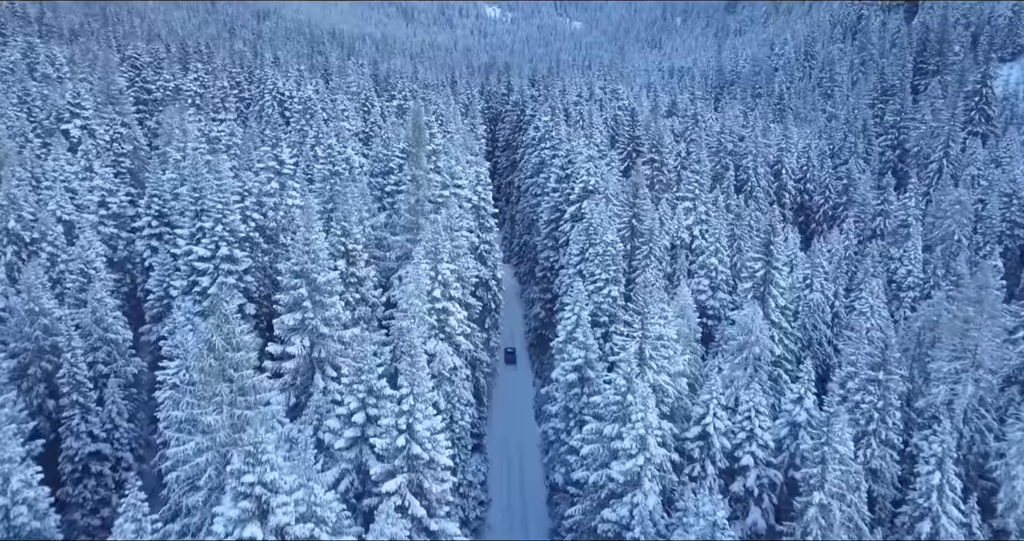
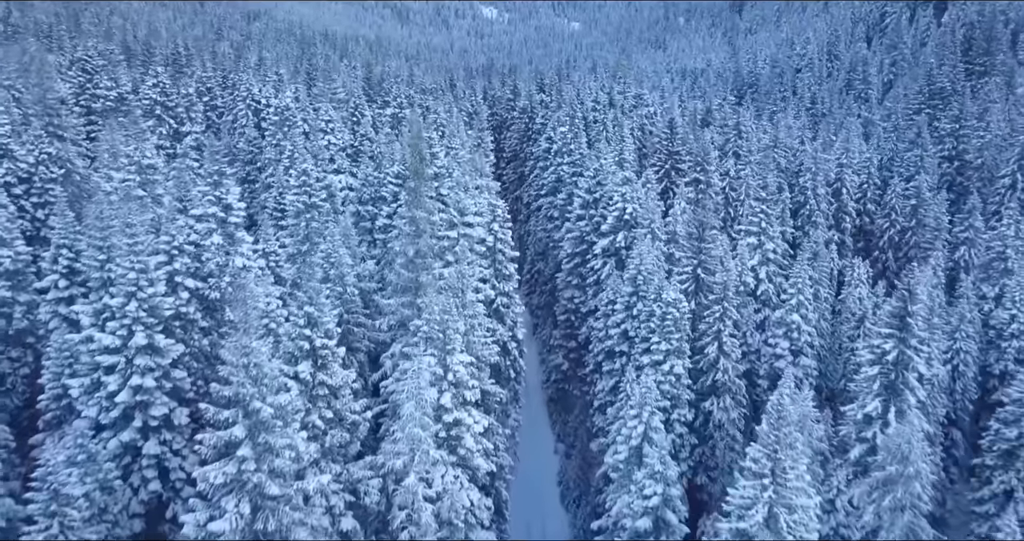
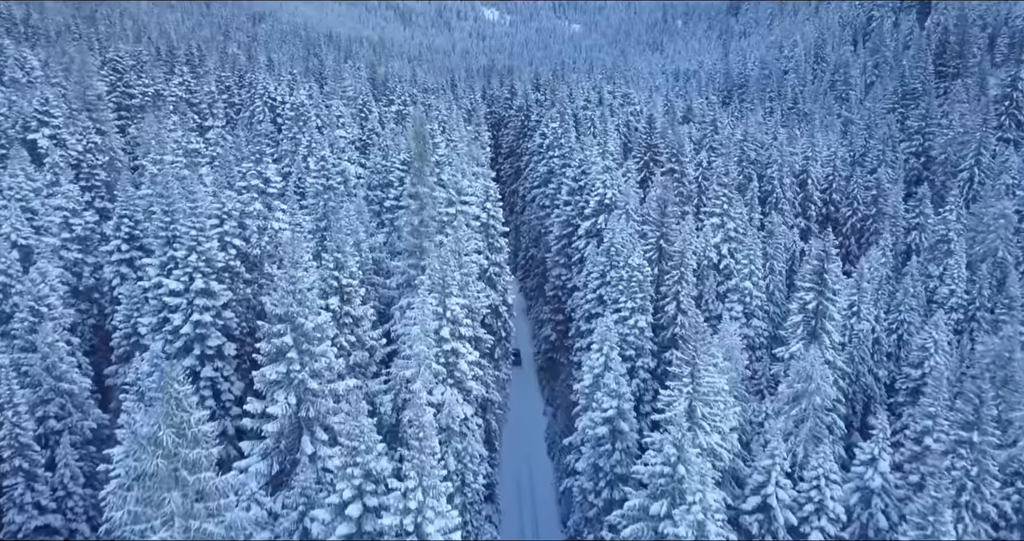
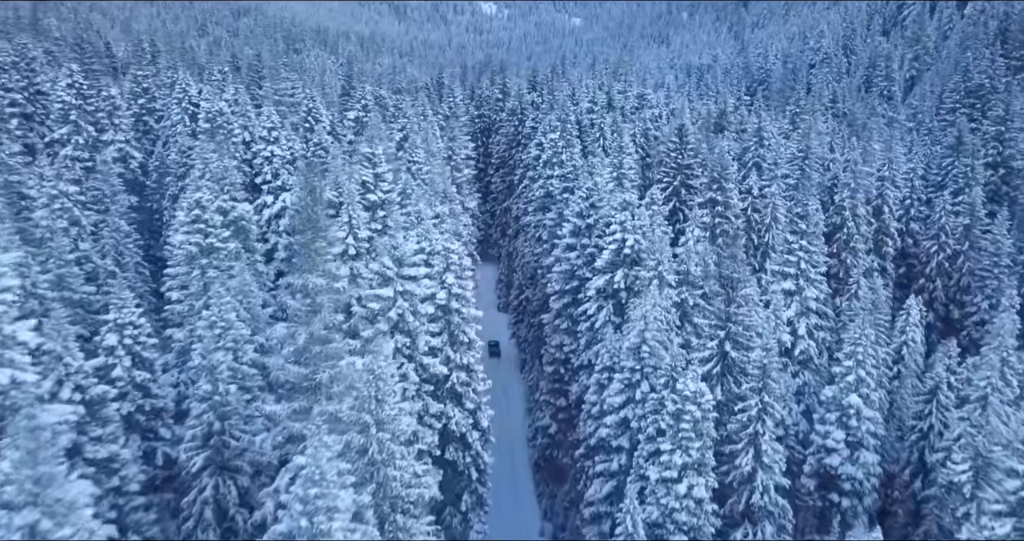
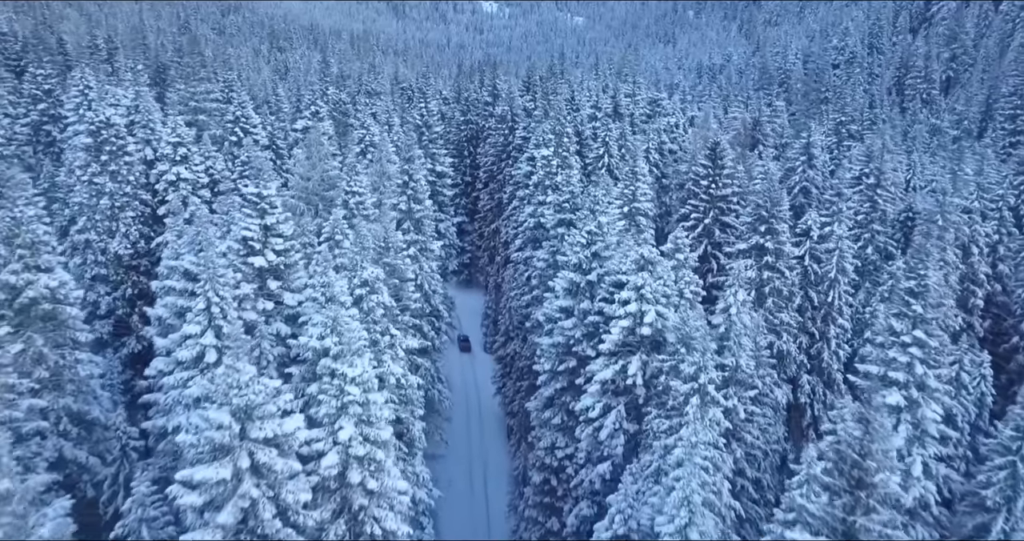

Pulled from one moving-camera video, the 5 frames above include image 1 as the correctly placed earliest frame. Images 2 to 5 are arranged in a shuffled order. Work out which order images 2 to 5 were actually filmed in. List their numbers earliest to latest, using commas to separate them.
3, 2, 4, 5
